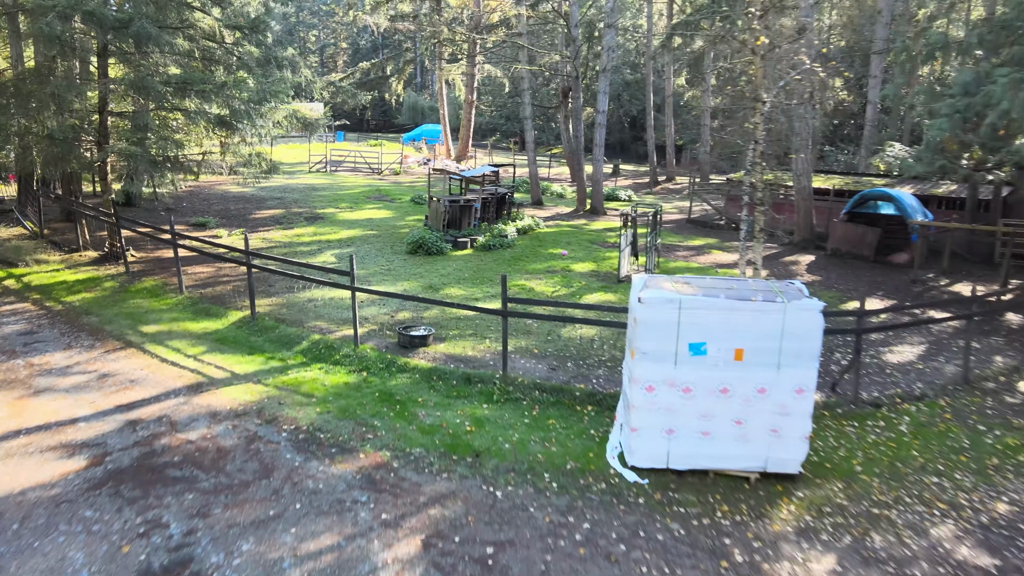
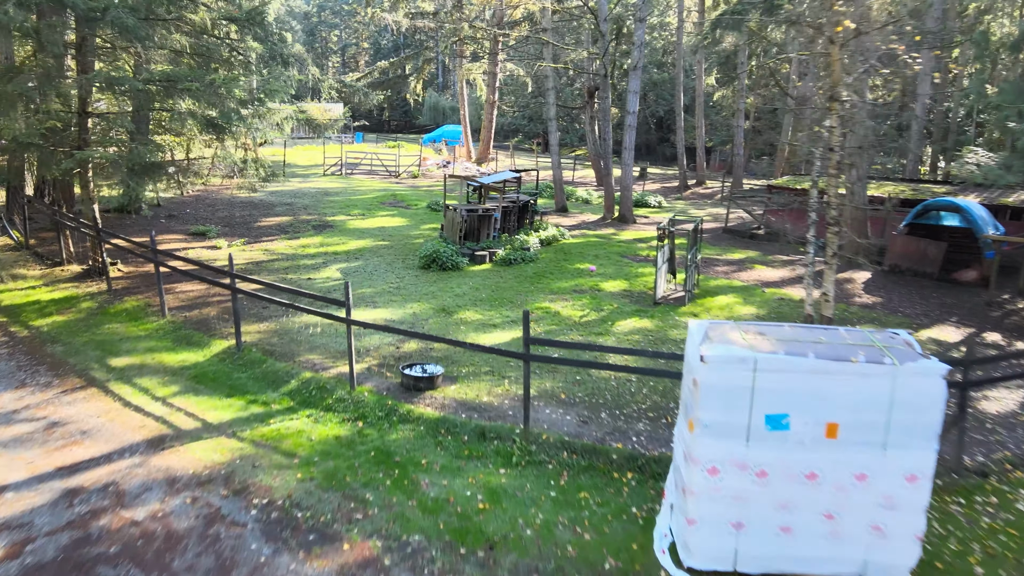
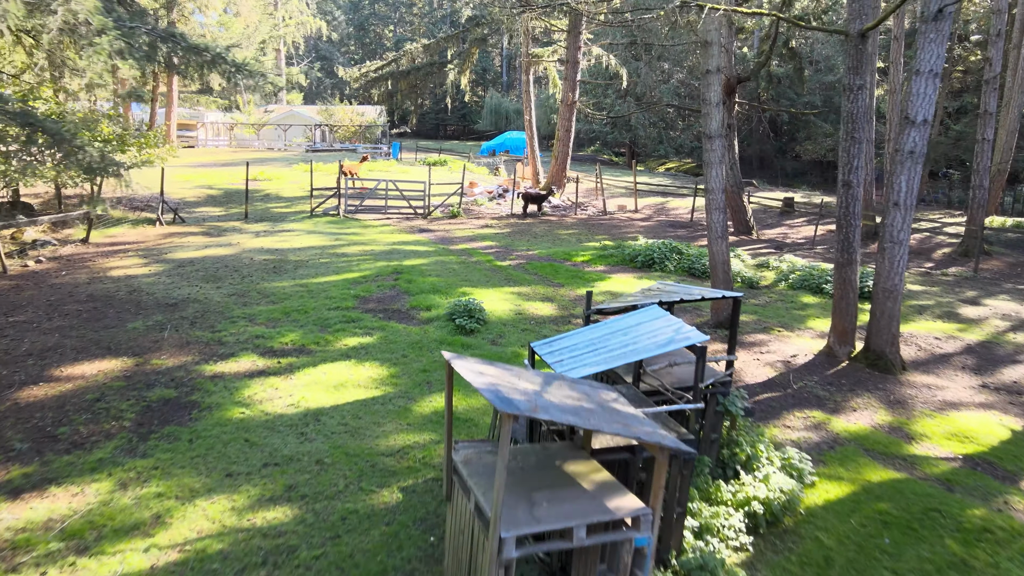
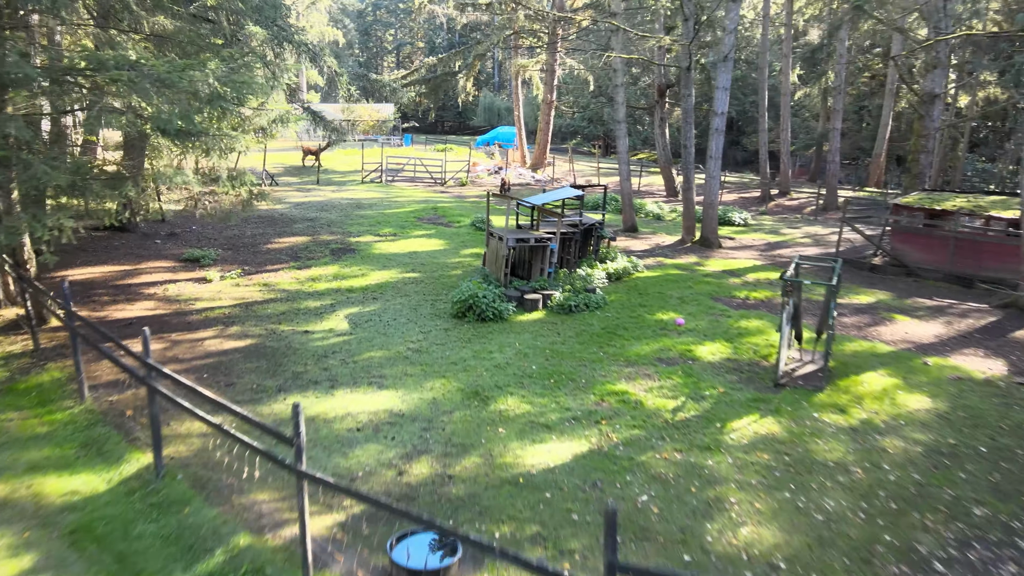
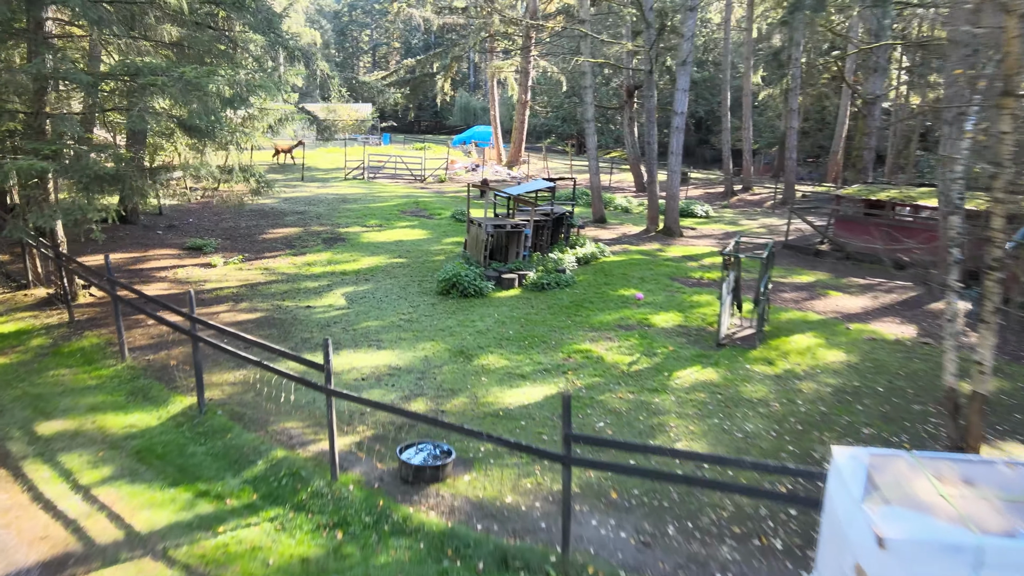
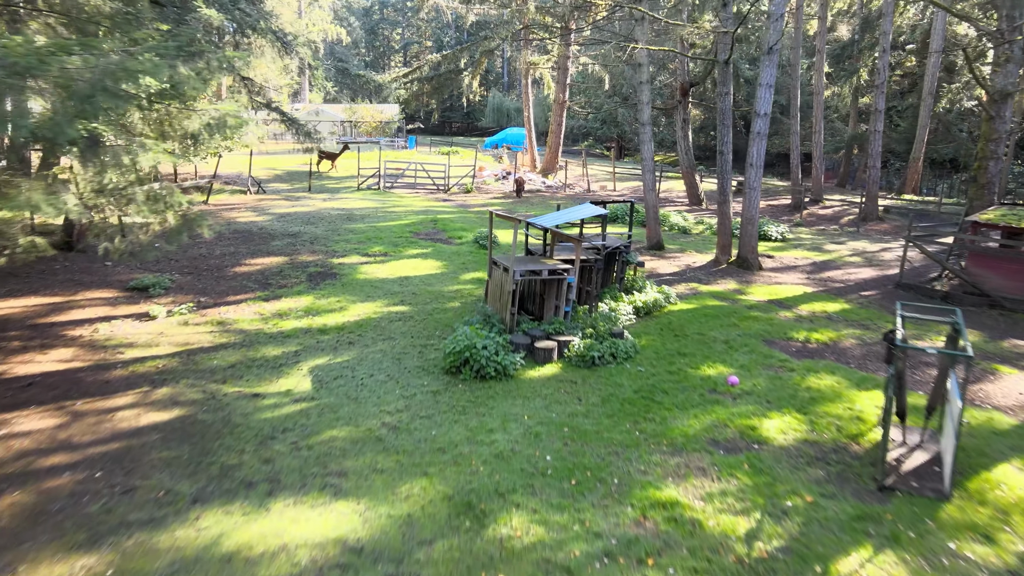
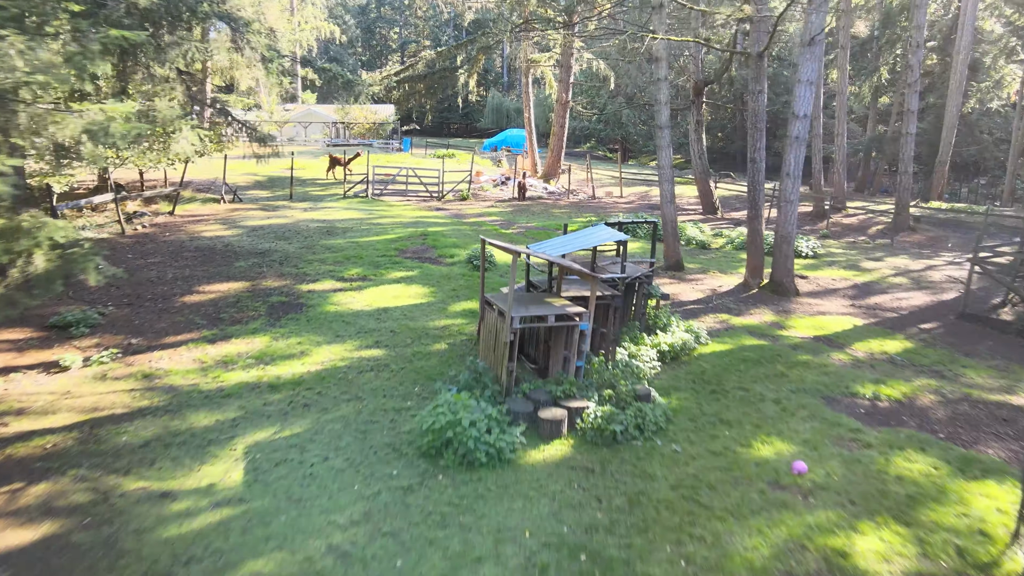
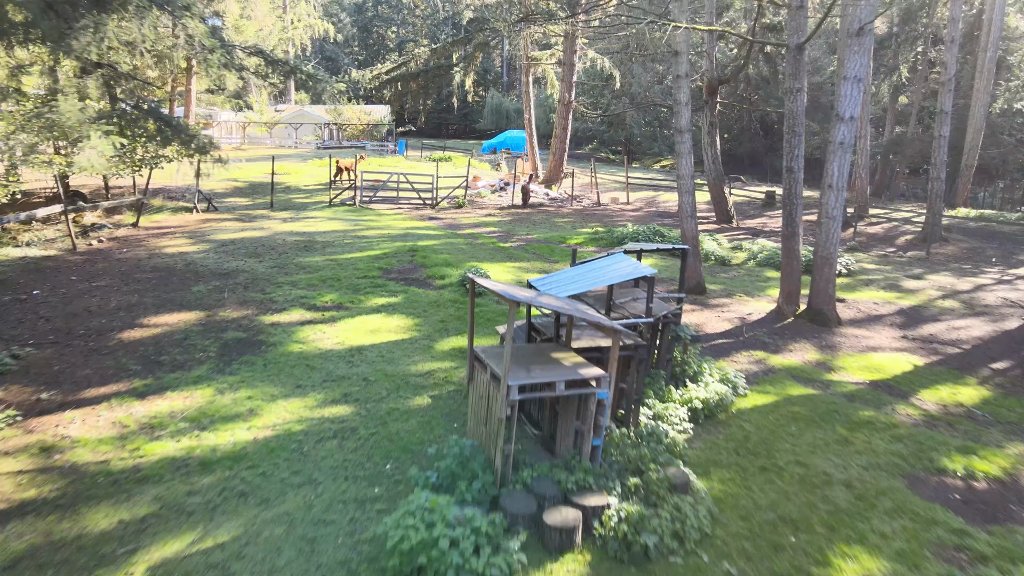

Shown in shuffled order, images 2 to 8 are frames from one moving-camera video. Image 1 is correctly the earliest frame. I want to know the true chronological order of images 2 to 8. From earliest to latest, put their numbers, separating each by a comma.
2, 5, 4, 6, 7, 8, 3
